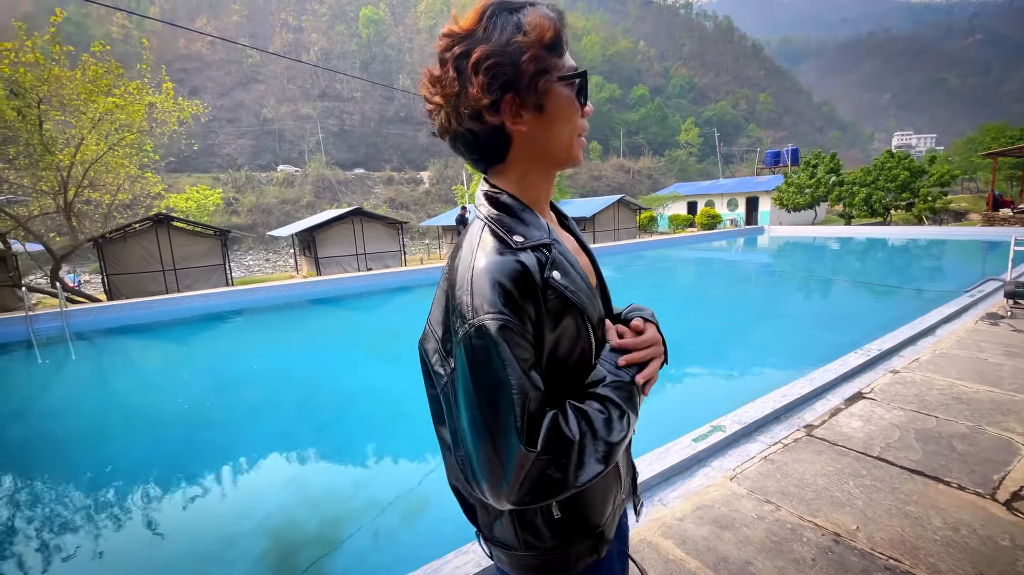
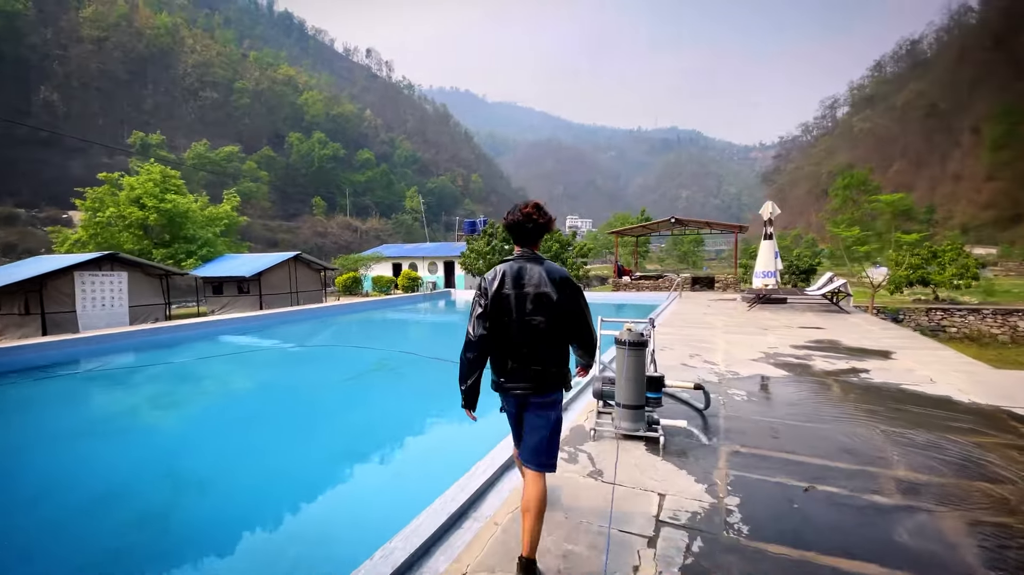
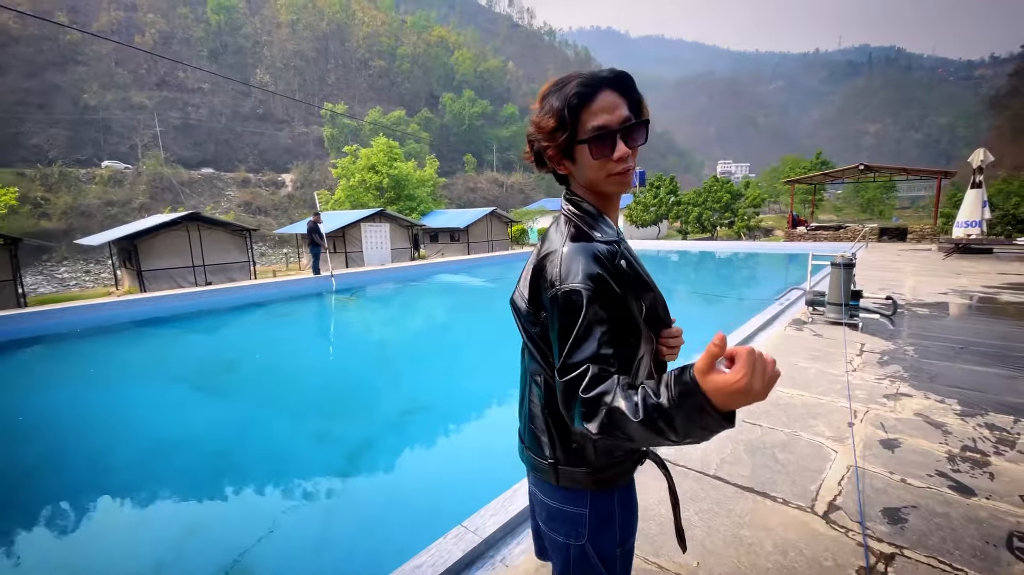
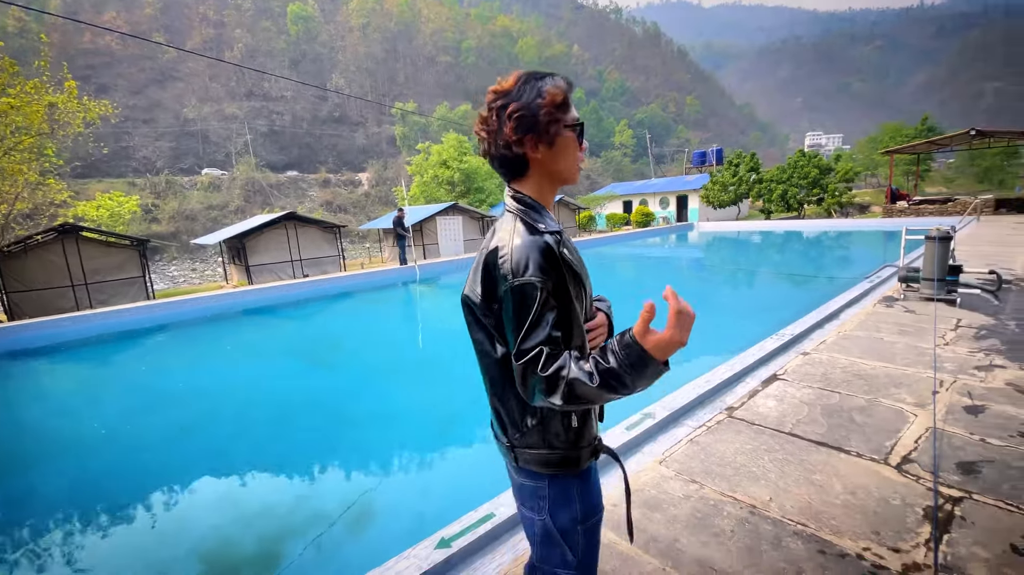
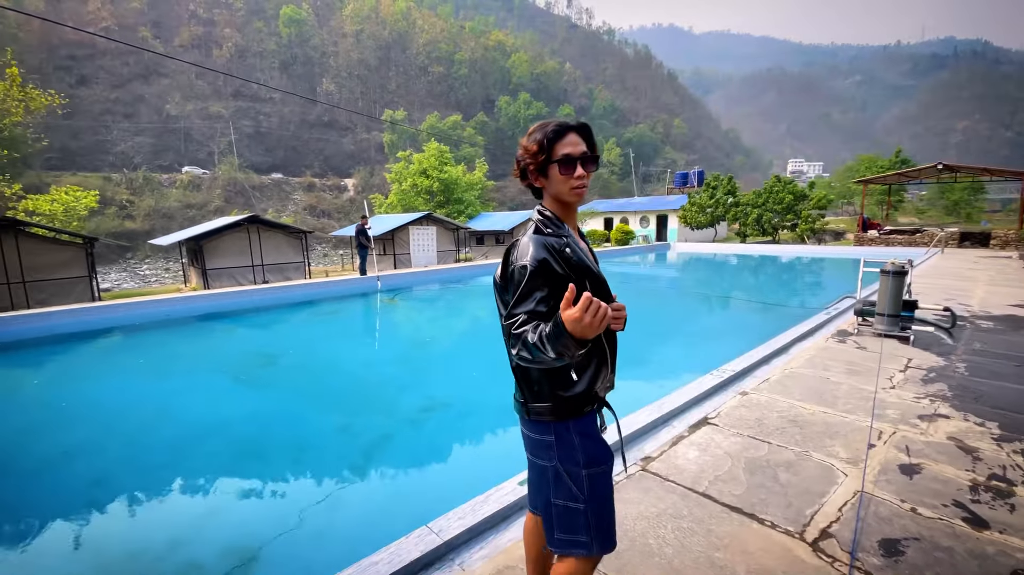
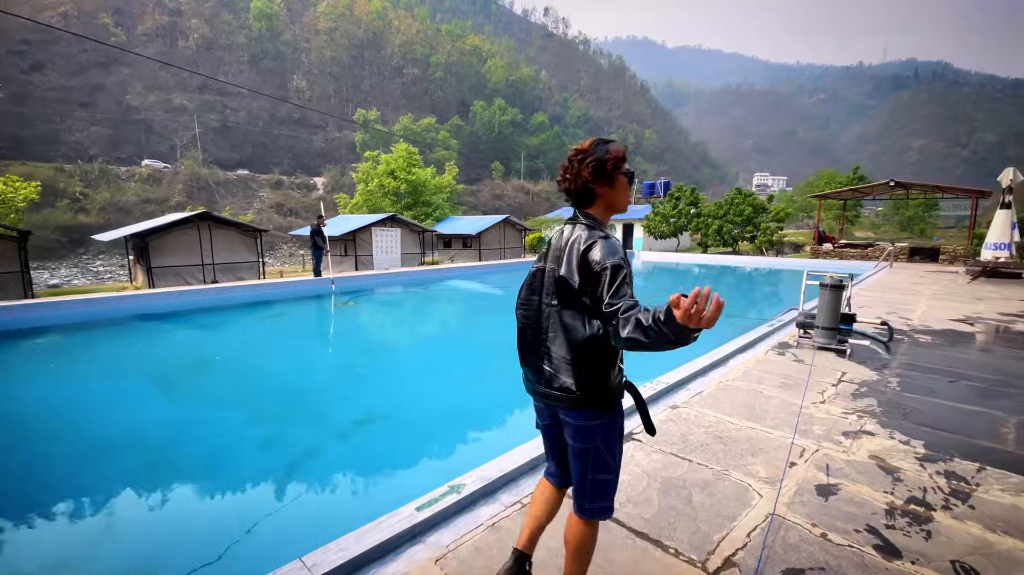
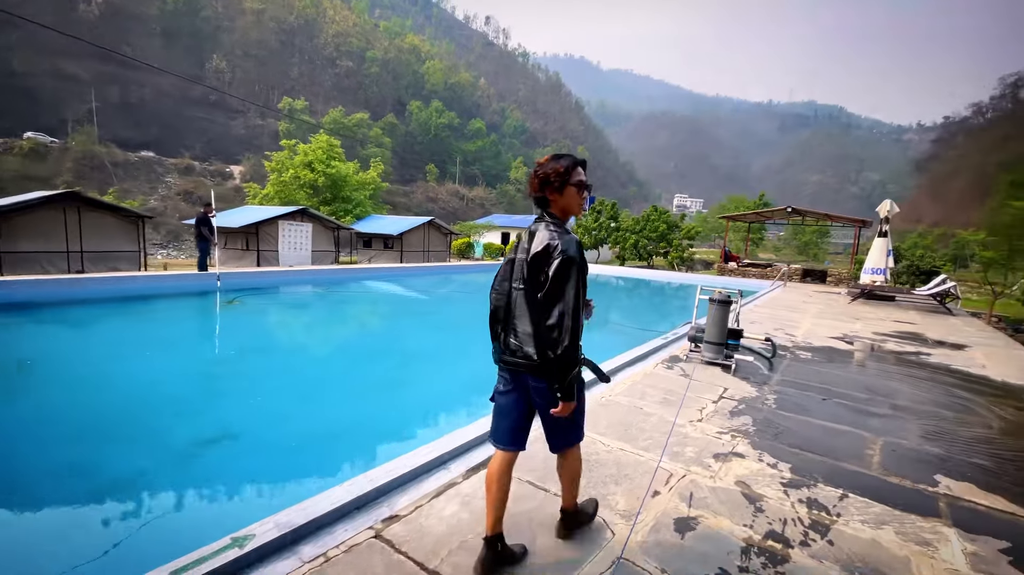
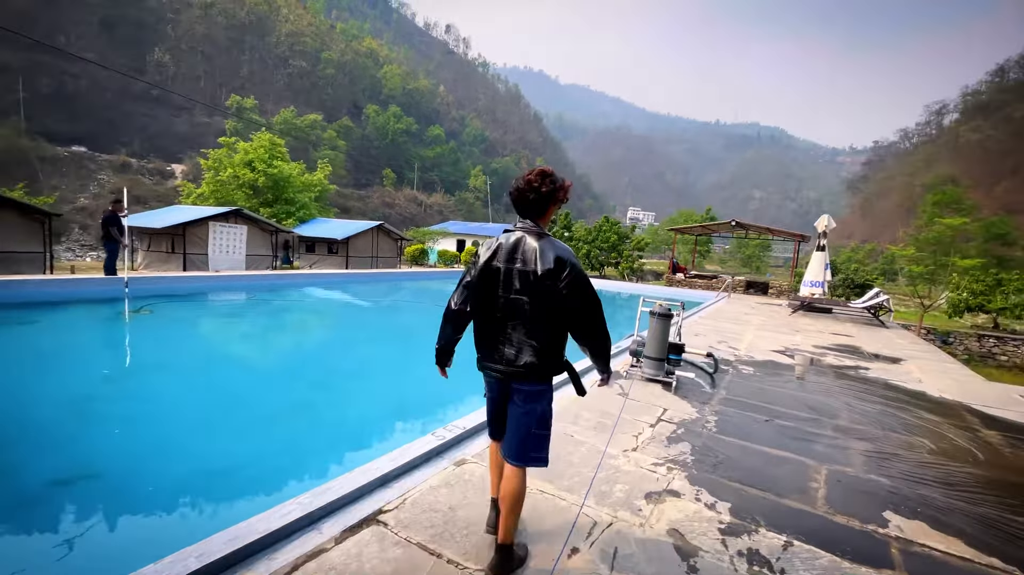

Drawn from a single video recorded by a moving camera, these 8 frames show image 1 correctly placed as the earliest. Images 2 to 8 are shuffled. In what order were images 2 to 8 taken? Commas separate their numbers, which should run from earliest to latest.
4, 3, 5, 6, 7, 8, 2
